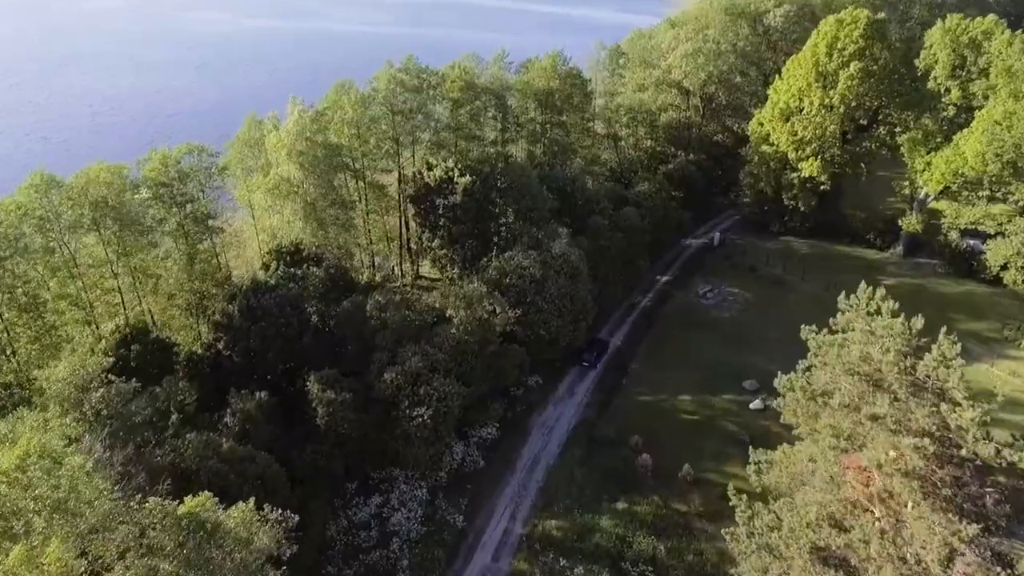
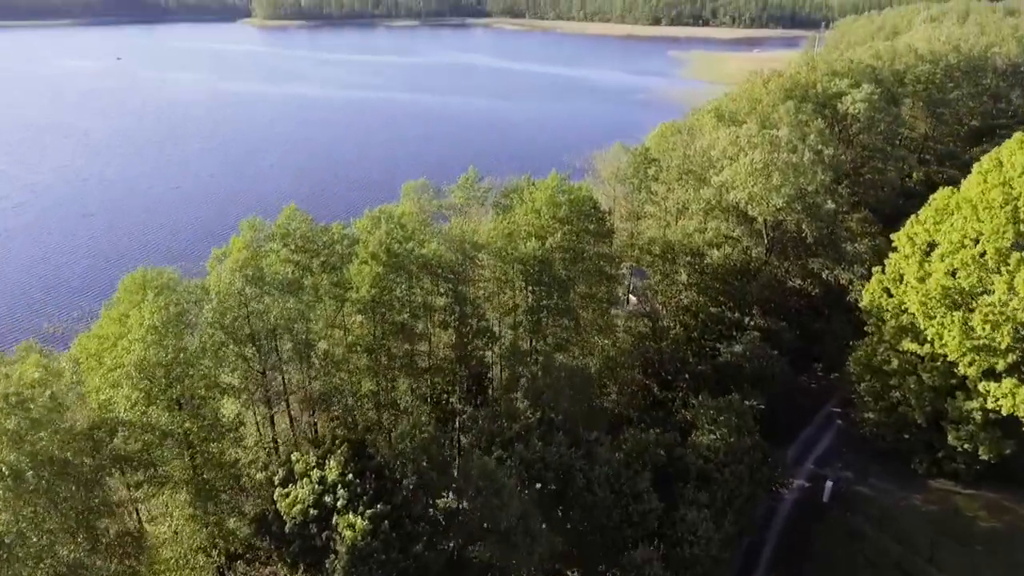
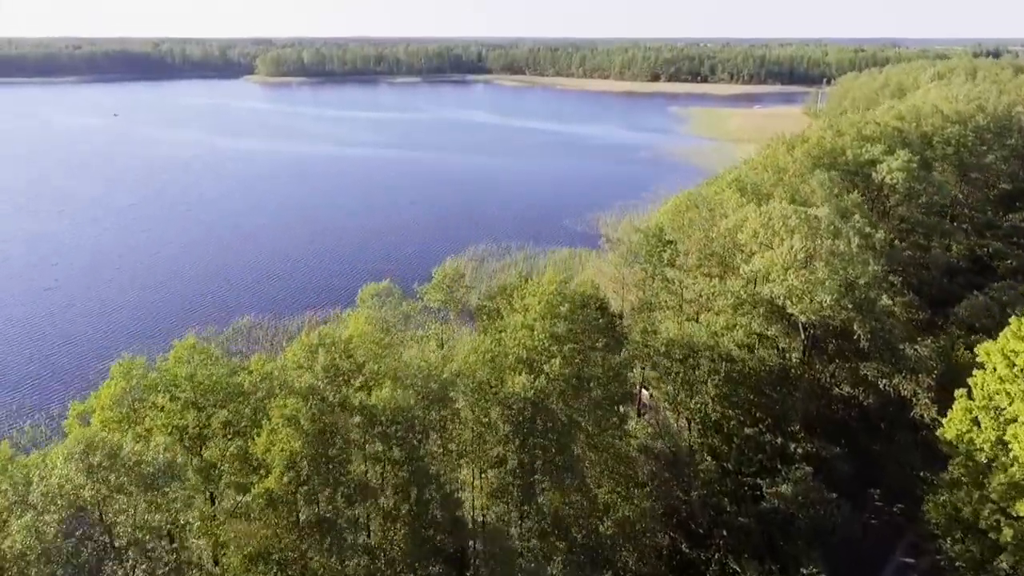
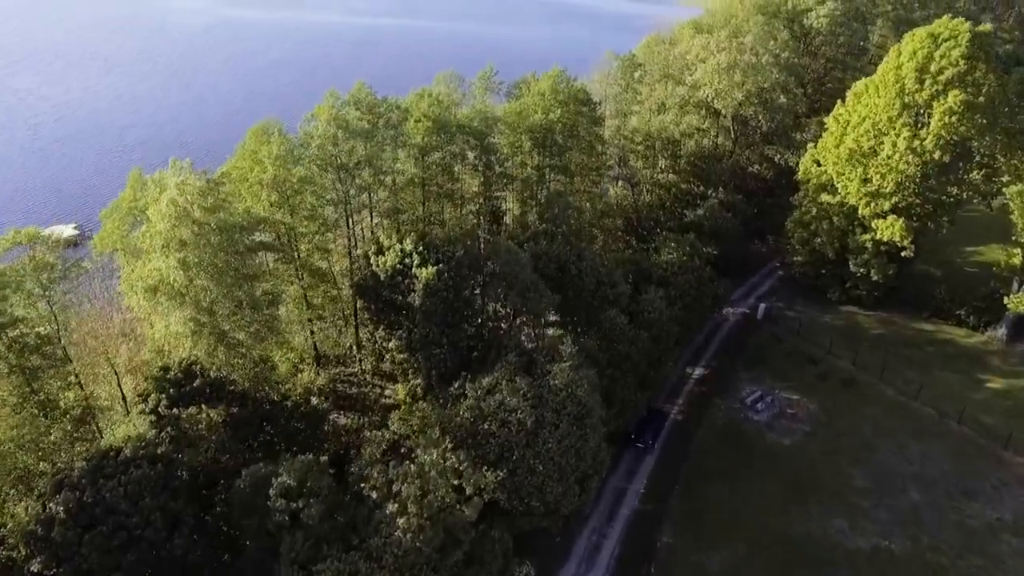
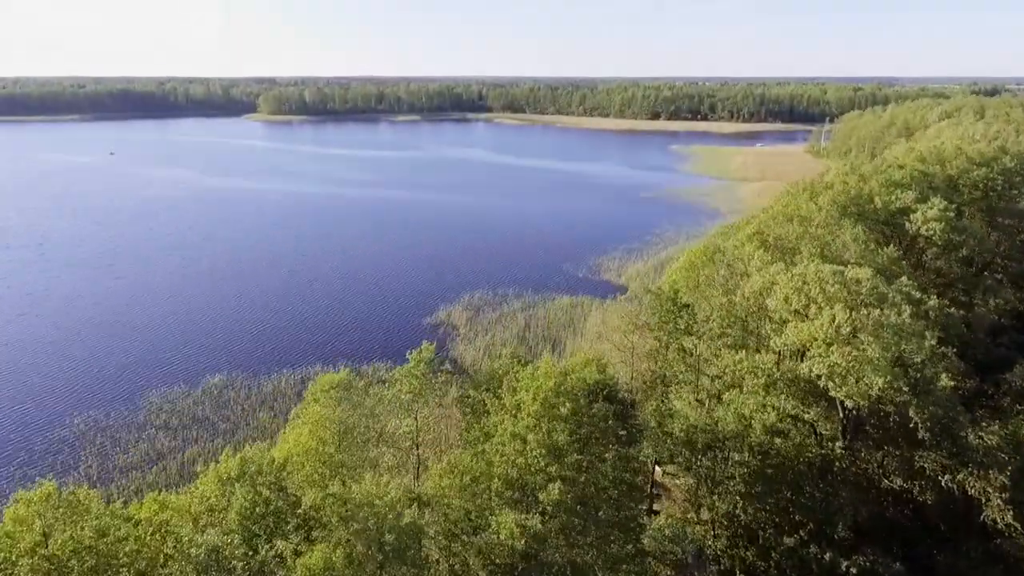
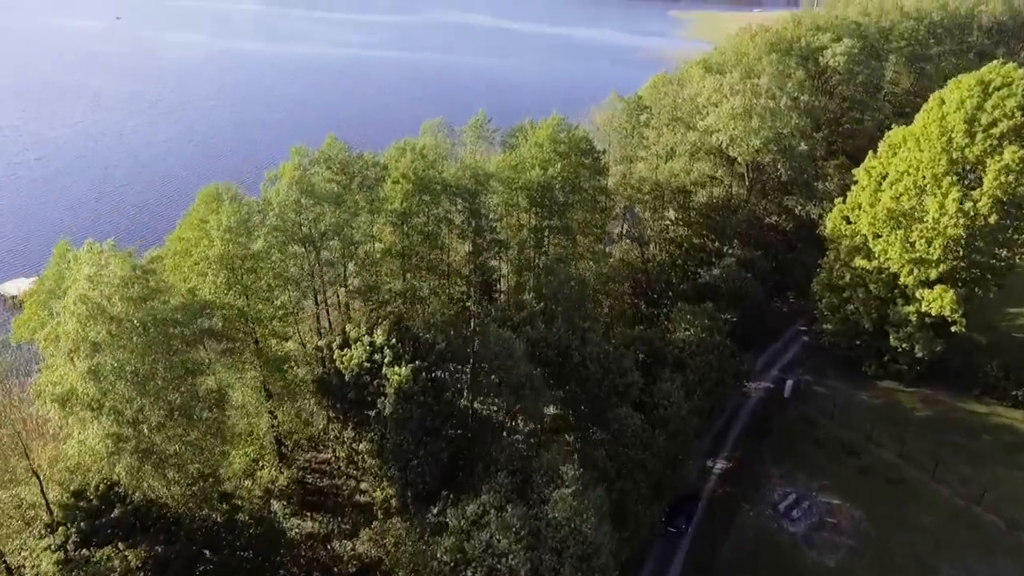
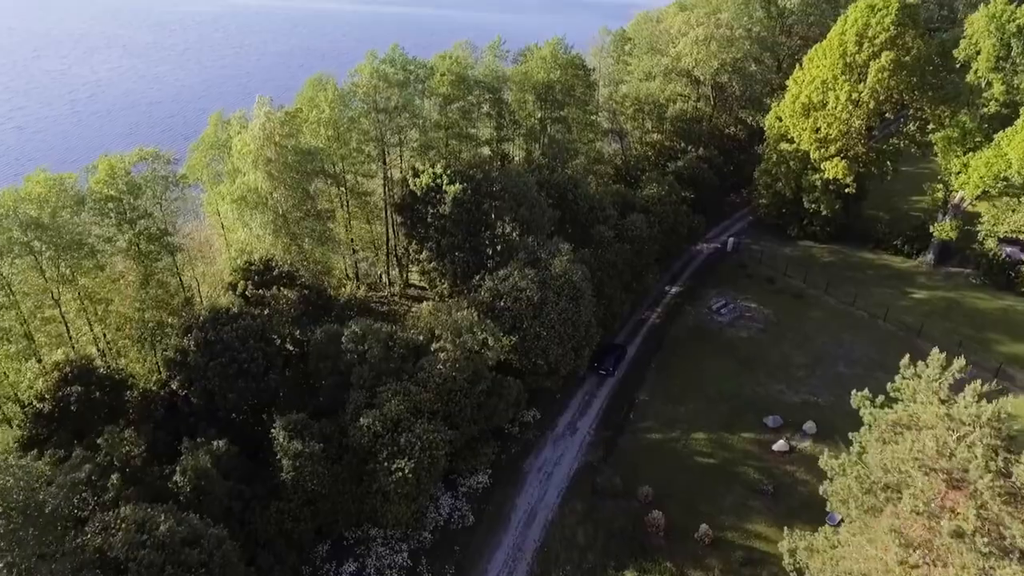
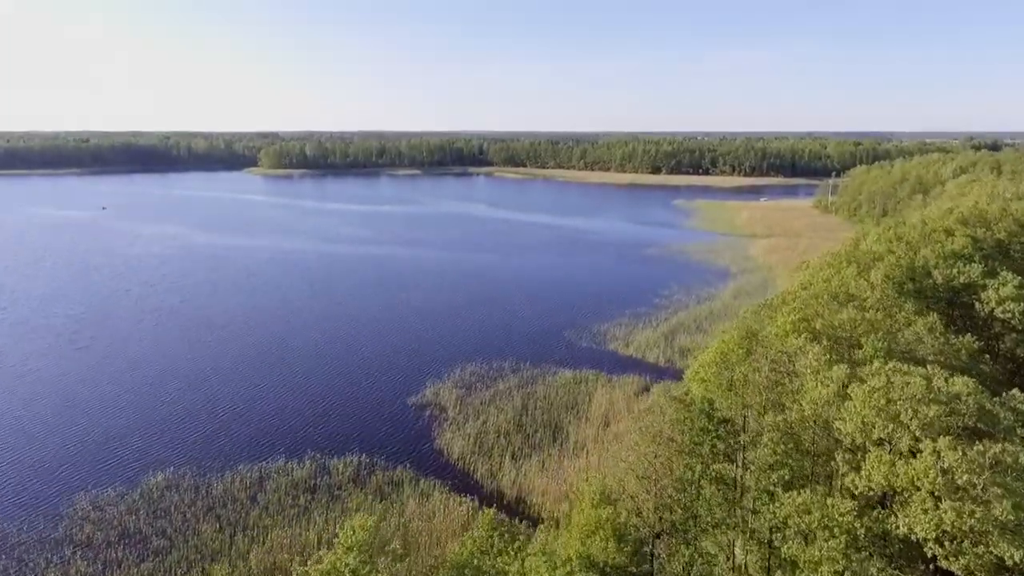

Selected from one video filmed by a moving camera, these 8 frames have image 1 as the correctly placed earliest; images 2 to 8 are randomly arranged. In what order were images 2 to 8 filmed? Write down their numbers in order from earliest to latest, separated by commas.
7, 4, 6, 2, 3, 5, 8
